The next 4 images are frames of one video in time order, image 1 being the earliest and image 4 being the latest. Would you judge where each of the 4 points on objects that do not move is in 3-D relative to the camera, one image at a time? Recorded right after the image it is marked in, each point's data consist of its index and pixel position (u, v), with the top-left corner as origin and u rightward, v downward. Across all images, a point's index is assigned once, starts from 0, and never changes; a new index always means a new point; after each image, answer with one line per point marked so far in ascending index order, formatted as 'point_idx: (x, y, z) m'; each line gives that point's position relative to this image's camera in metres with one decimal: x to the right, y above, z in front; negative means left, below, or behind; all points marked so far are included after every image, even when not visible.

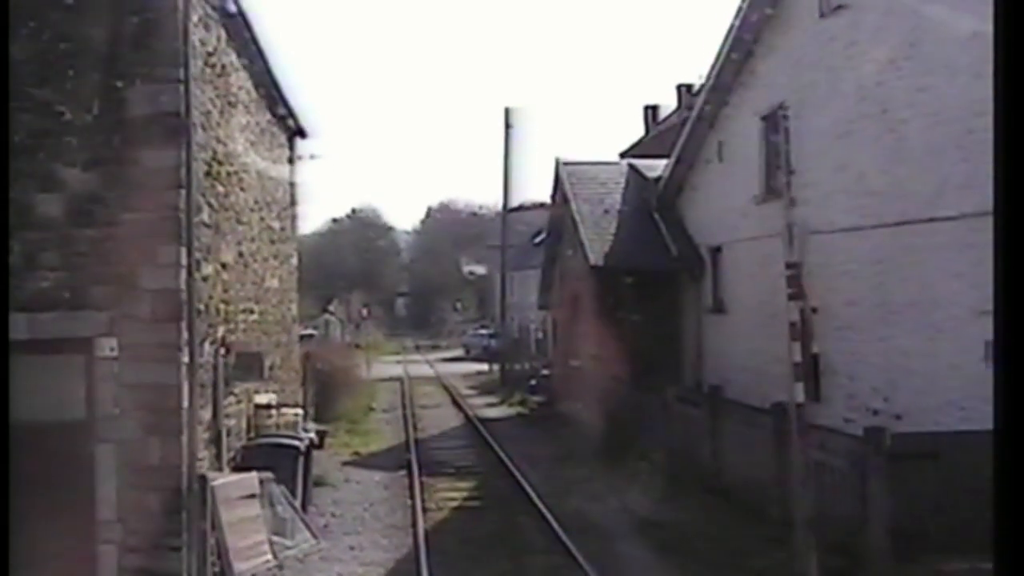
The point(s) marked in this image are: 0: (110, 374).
0: (-1.8, -0.4, +5.1) m
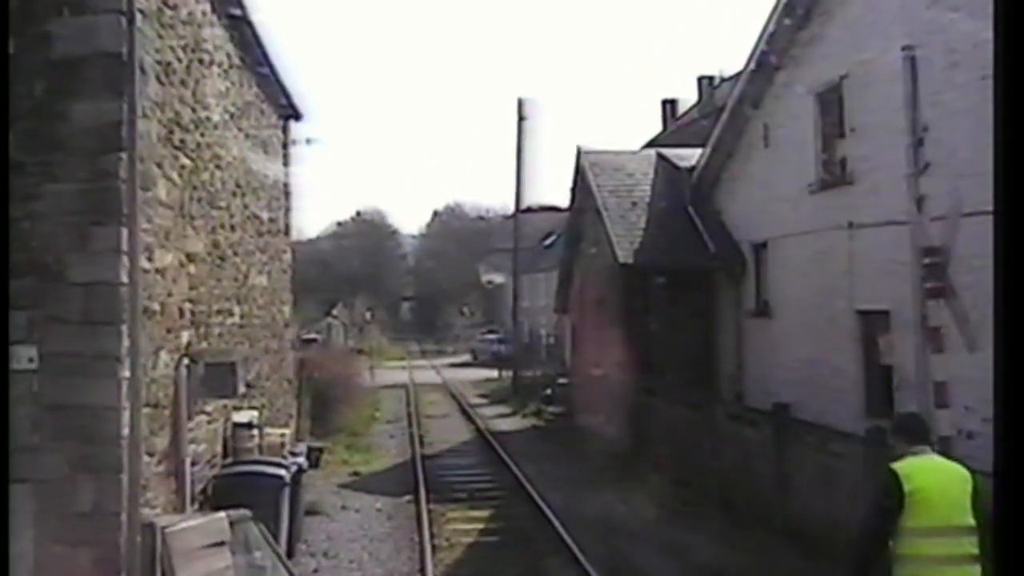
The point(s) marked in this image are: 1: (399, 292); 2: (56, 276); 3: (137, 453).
0: (-1.7, -0.4, +4.1) m
1: (-0.6, 0.0, +6.4) m
2: (-1.6, 0.0, +4.2) m
3: (-1.4, -0.6, +4.2) m
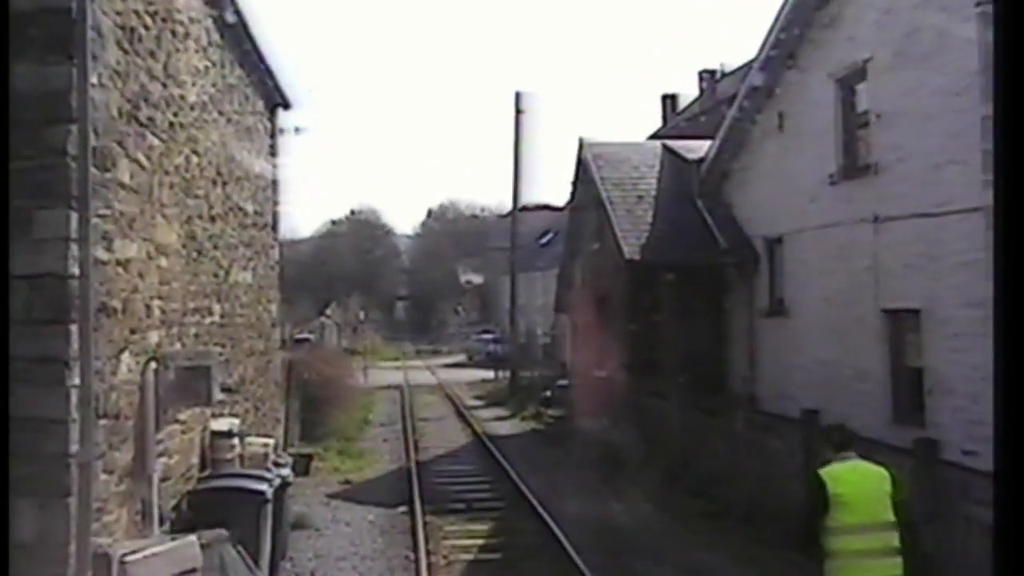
0: (-1.6, -0.3, +3.6) m
1: (-0.6, 0.0, +5.9) m
2: (-1.6, +0.1, +3.7) m
3: (-1.3, -0.6, +3.7) m
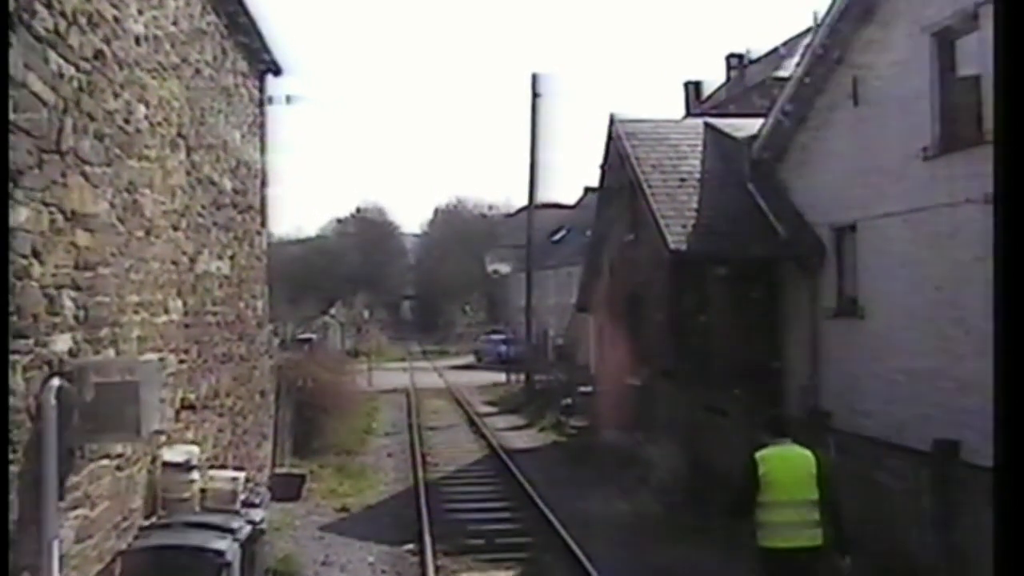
0: (-1.5, -0.3, +2.4) m
1: (-0.5, 0.0, +4.8) m
2: (-1.5, +0.1, +2.6) m
3: (-1.2, -0.5, +2.5) m
